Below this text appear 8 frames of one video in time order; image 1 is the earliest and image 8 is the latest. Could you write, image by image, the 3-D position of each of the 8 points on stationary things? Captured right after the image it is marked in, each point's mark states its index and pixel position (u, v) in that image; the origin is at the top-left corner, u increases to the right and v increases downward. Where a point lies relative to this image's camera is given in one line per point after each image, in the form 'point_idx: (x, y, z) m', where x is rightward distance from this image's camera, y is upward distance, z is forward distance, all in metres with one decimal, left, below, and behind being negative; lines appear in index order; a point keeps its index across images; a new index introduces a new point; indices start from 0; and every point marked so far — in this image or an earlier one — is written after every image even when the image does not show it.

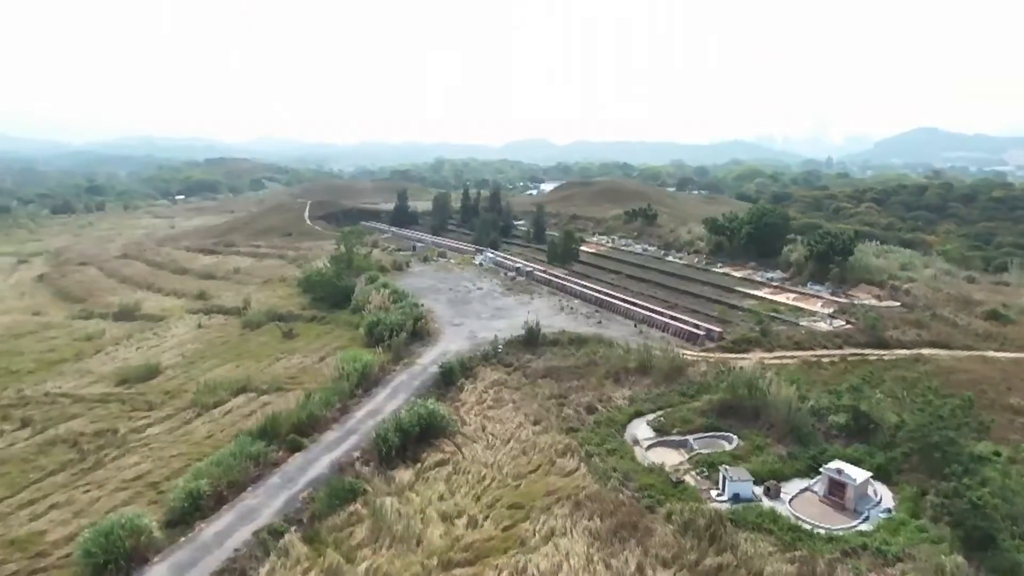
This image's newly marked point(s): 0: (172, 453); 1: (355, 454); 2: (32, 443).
0: (-9.5, -4.7, +17.2) m
1: (-4.1, -4.5, +16.3) m
2: (-14.1, -4.6, +18.0) m
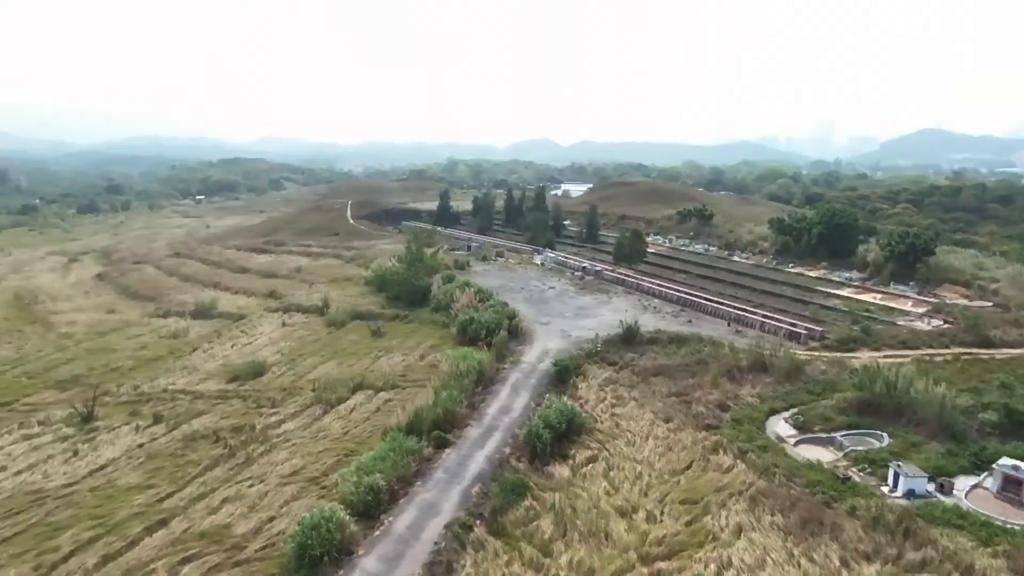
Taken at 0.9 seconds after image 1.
0: (-5.5, -4.6, +17.4) m
1: (-0.1, -4.4, +16.5) m
2: (-10.0, -4.5, +18.1) m
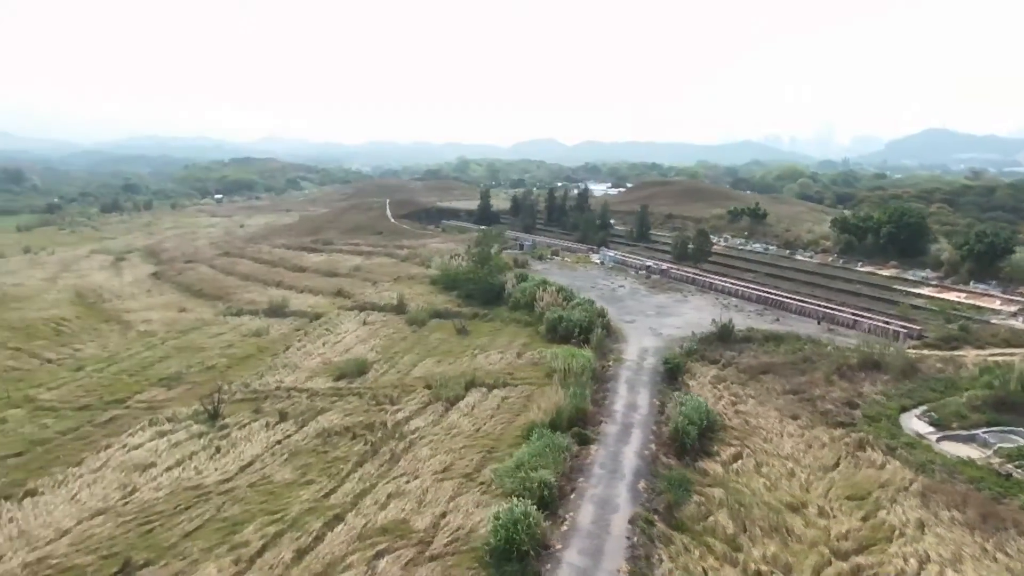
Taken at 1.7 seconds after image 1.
0: (-1.5, -4.5, +17.5) m
1: (+3.9, -4.3, +16.6) m
2: (-6.0, -4.4, +18.3) m
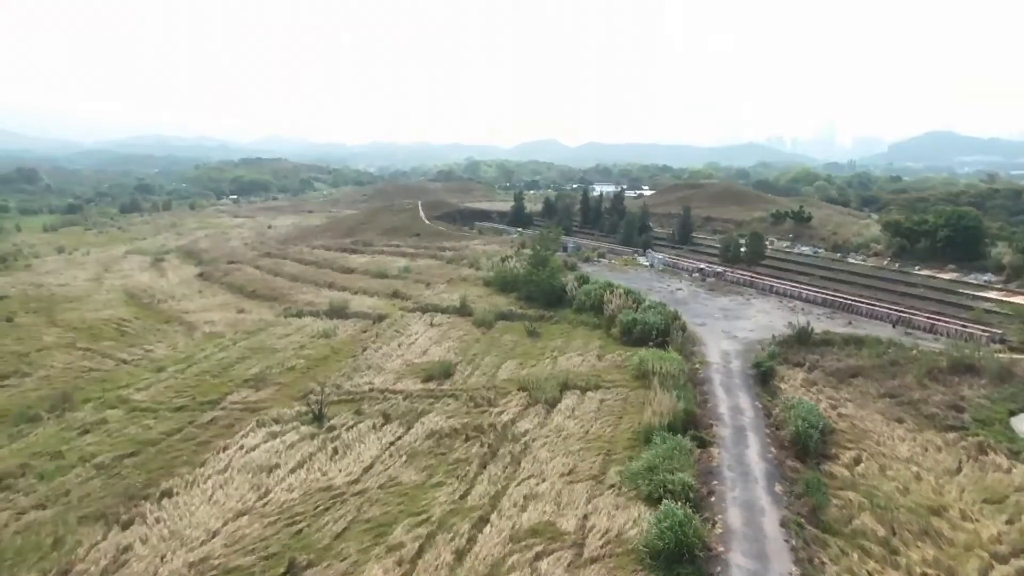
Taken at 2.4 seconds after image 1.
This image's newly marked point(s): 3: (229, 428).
0: (+1.8, -4.6, +17.6) m
1: (+7.2, -4.4, +16.7) m
2: (-2.7, -4.5, +18.4) m
3: (-9.1, -4.5, +19.7) m
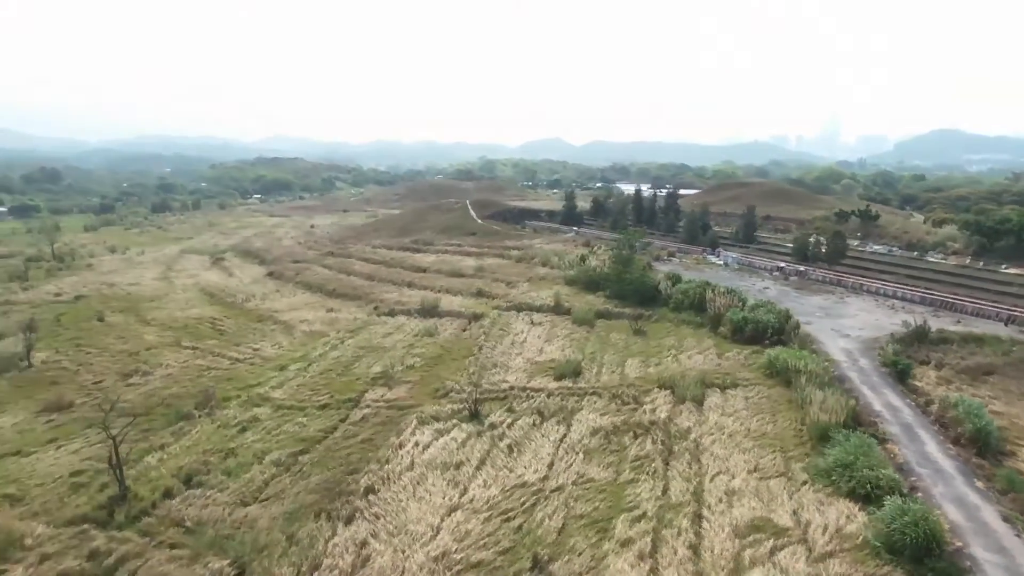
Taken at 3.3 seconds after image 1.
0: (+6.8, -4.6, +17.8) m
1: (+12.2, -4.4, +16.9) m
2: (+2.3, -4.5, +18.6) m
3: (-4.1, -4.5, +19.9) m
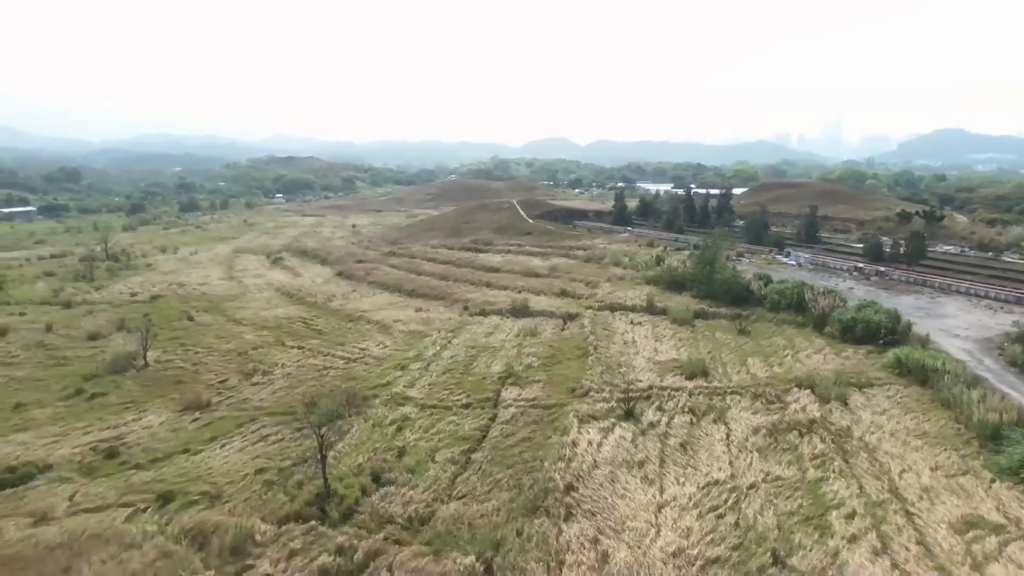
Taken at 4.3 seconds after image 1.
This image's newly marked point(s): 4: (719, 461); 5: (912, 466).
0: (+11.9, -4.6, +18.1) m
1: (+17.3, -4.4, +17.2) m
2: (+7.4, -4.5, +18.8) m
3: (+1.0, -4.5, +20.2) m
4: (+5.8, -4.9, +17.2) m
5: (+10.9, -4.9, +16.7) m
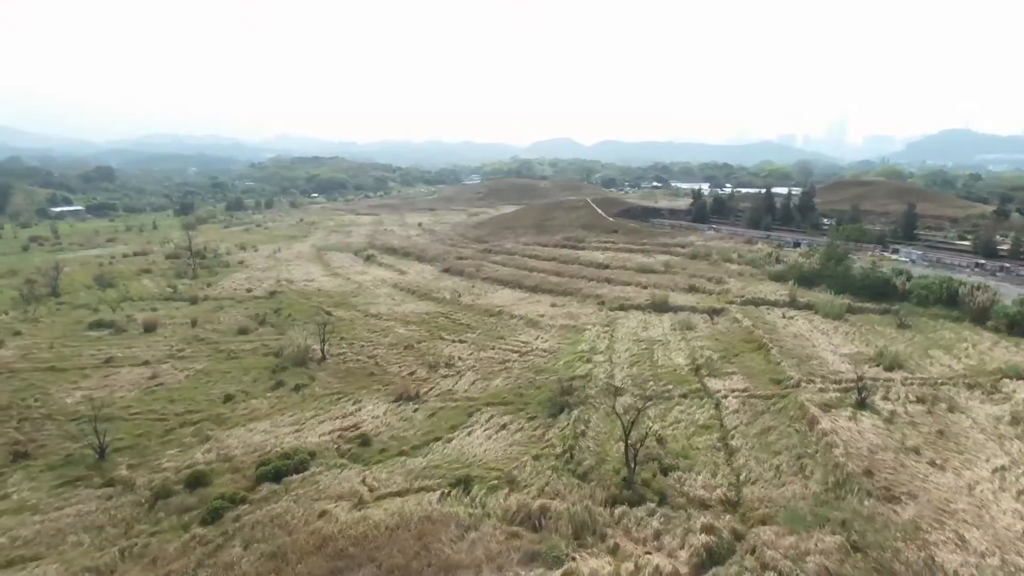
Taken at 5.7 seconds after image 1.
0: (+19.8, -4.3, +18.5) m
1: (+25.2, -4.1, +17.5) m
2: (+15.3, -4.2, +19.3) m
3: (+8.9, -4.3, +20.6) m
4: (+13.7, -4.6, +17.7) m
5: (+18.8, -4.6, +17.1) m
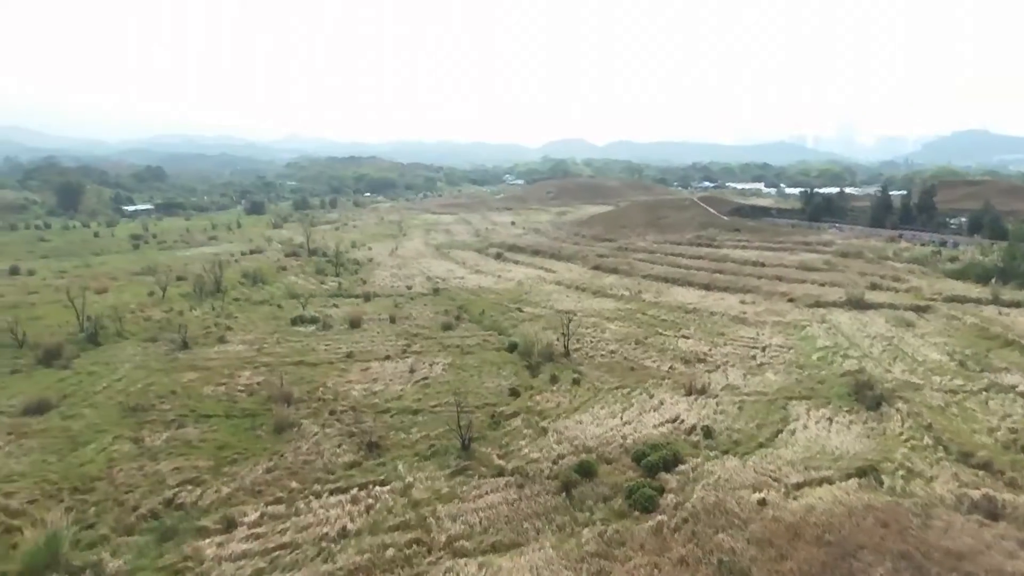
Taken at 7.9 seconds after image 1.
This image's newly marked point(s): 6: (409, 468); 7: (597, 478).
0: (+31.0, -4.2, +18.6) m
1: (+36.4, -4.0, +17.6) m
2: (+26.5, -4.1, +19.4) m
3: (+20.1, -4.1, +20.8) m
4: (+24.9, -4.5, +17.8) m
5: (+30.0, -4.5, +17.2) m
6: (-3.1, -5.4, +18.2) m
7: (+2.4, -5.4, +17.4) m
